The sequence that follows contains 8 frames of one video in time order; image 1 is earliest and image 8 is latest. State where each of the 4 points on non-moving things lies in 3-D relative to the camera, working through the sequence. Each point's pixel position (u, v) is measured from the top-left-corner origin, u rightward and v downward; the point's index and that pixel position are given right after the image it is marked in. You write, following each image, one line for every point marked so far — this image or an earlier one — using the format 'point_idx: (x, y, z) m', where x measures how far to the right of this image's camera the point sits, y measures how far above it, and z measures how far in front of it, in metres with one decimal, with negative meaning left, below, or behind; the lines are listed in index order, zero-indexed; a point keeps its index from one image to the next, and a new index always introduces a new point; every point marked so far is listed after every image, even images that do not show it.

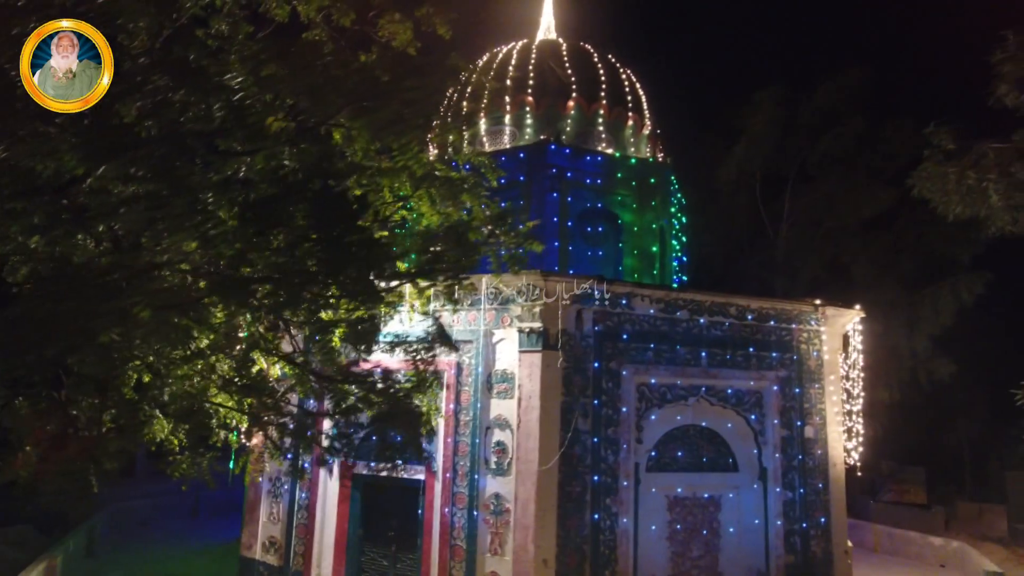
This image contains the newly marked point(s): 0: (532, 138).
0: (+0.5, +3.9, +13.2) m
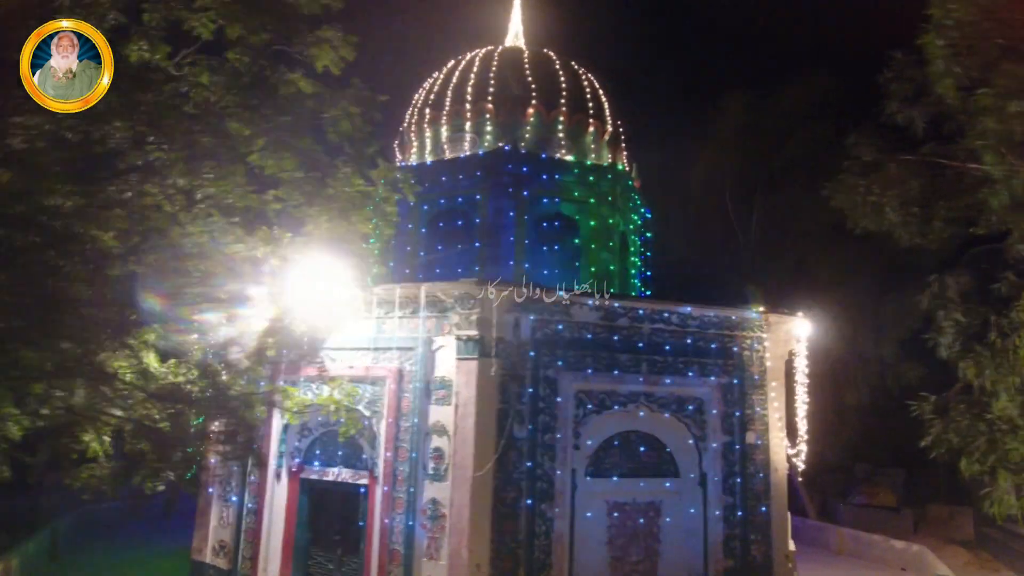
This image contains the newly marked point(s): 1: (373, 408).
0: (-0.6, +3.7, +13.3) m
1: (-2.5, -2.1, +9.2) m
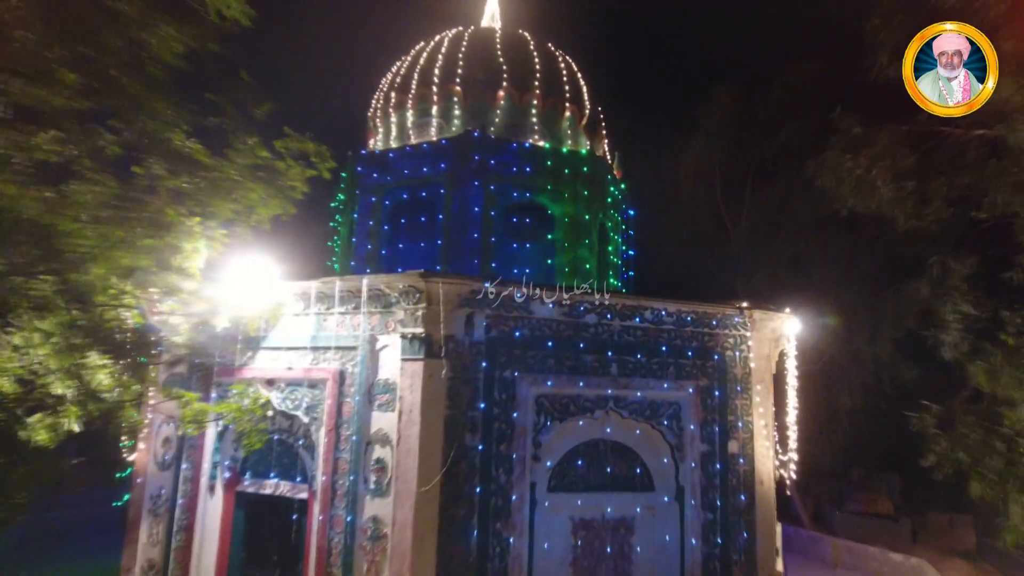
0: (-1.3, +3.9, +12.4) m
1: (-3.2, -2.0, +8.3) m
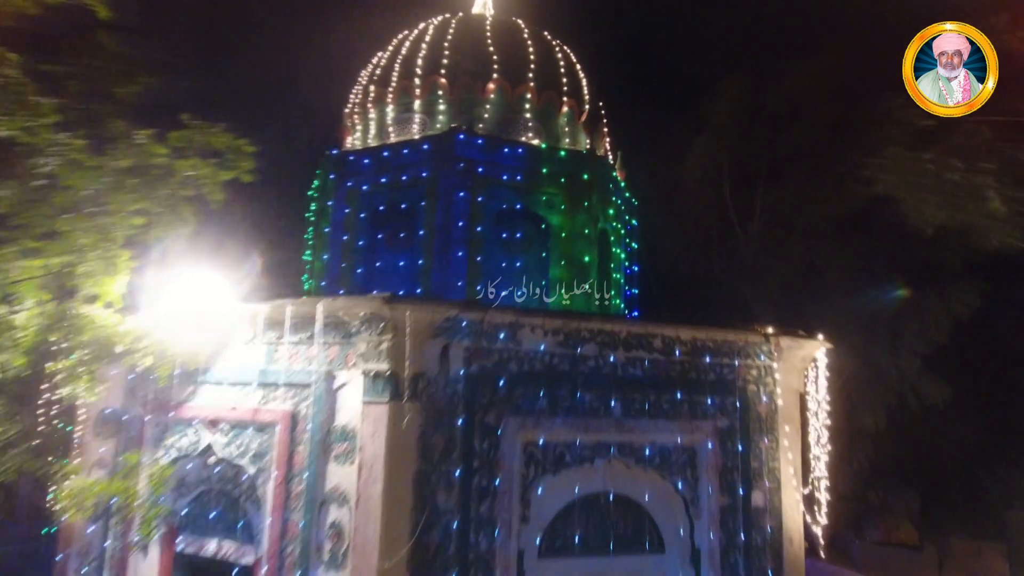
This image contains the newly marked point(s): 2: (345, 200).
0: (-1.5, +3.5, +11.1) m
1: (-3.4, -2.4, +7.0) m
2: (-3.6, +1.7, +11.1) m
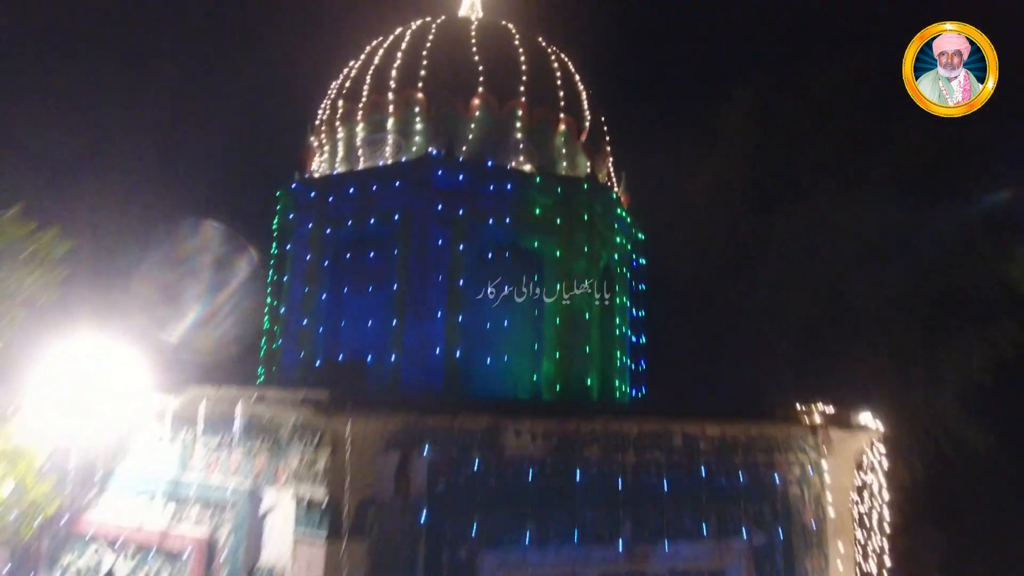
0: (-1.7, +2.6, +9.5) m
1: (-3.6, -3.3, +5.4) m
2: (-3.8, +0.8, +9.6) m
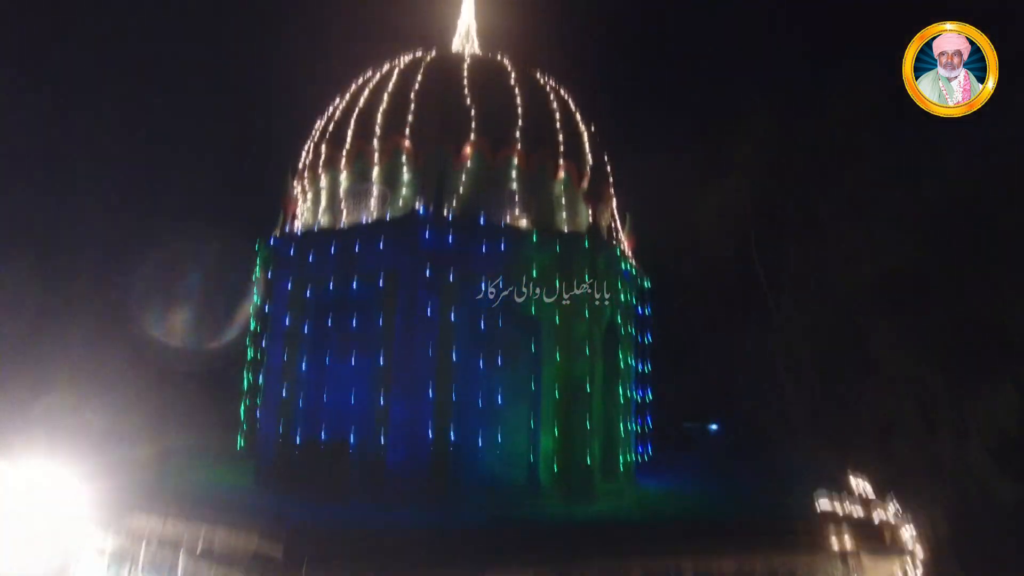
0: (-1.8, +1.5, +8.8) m
1: (-3.7, -4.4, +4.7) m
2: (-3.9, -0.3, +8.9) m
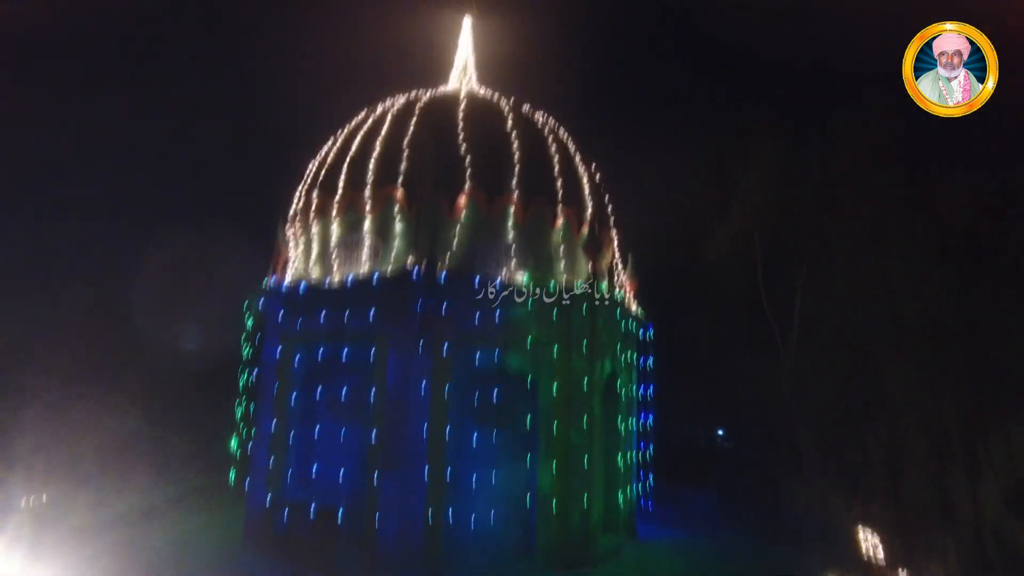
0: (-1.9, +0.5, +8.5) m
1: (-3.8, -5.3, +4.4) m
2: (-4.0, -1.3, +8.5) m
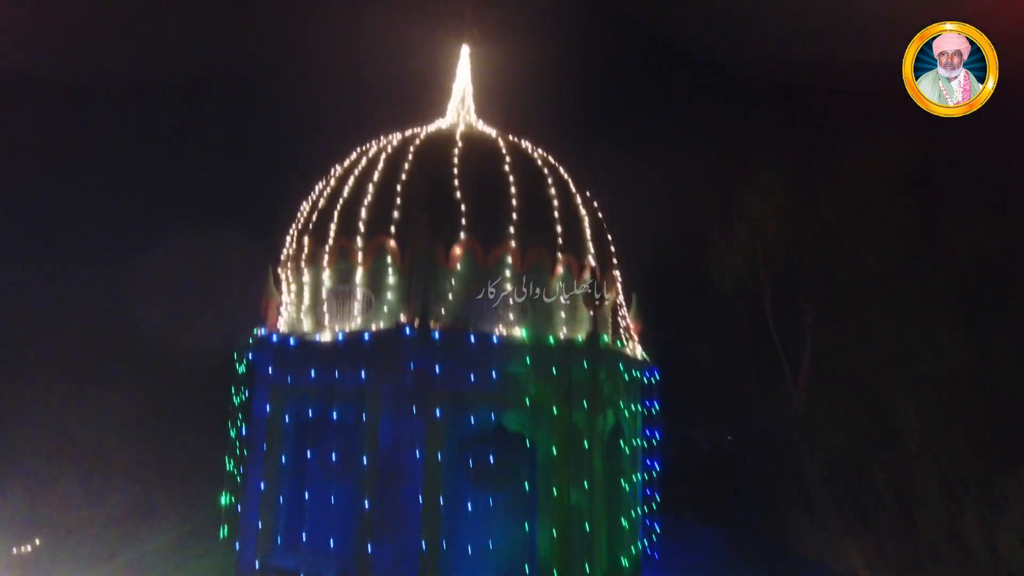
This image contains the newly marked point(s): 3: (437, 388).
0: (-1.9, -0.4, +8.1) m
1: (-3.8, -6.2, +4.0) m
2: (-4.0, -2.2, +8.1) m
3: (-1.1, -1.3, +7.5) m
